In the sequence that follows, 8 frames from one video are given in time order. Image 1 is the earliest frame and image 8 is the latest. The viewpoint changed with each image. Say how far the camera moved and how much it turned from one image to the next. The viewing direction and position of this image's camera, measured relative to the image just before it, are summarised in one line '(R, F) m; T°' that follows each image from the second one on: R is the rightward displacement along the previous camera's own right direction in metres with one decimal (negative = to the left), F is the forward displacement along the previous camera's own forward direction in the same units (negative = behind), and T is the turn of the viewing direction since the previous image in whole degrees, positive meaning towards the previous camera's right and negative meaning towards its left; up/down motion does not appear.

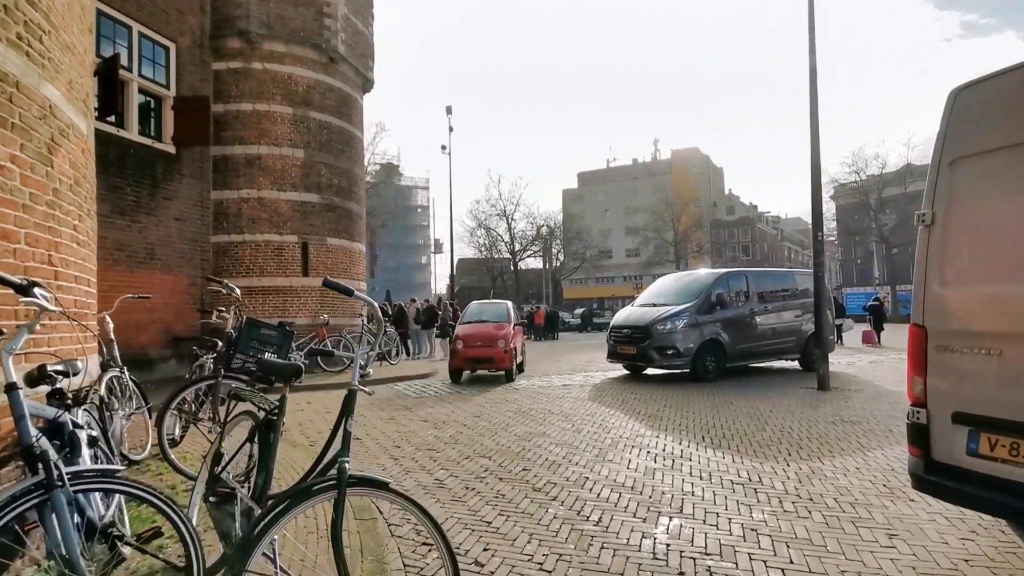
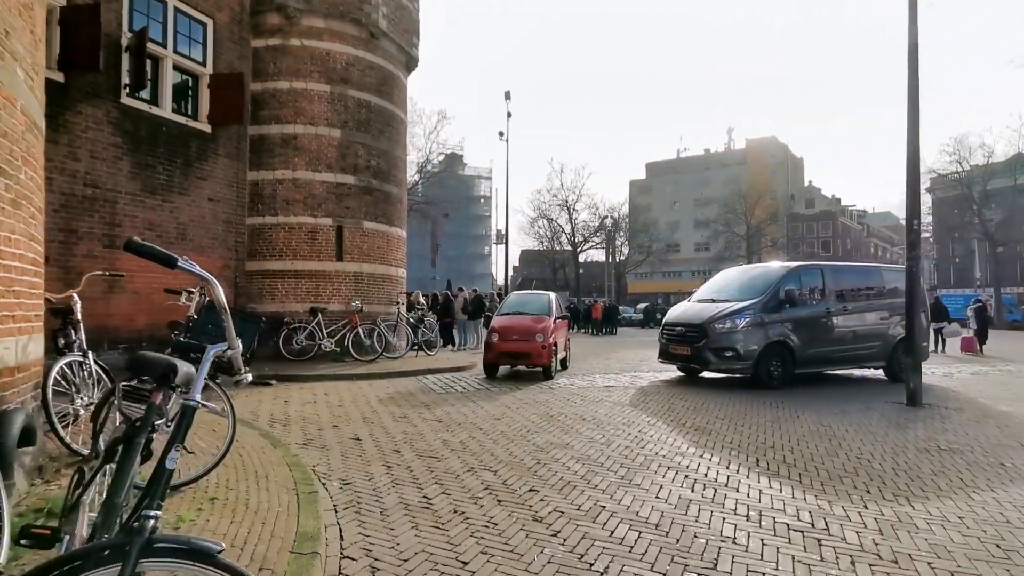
(+0.5, +1.0) m; -7°
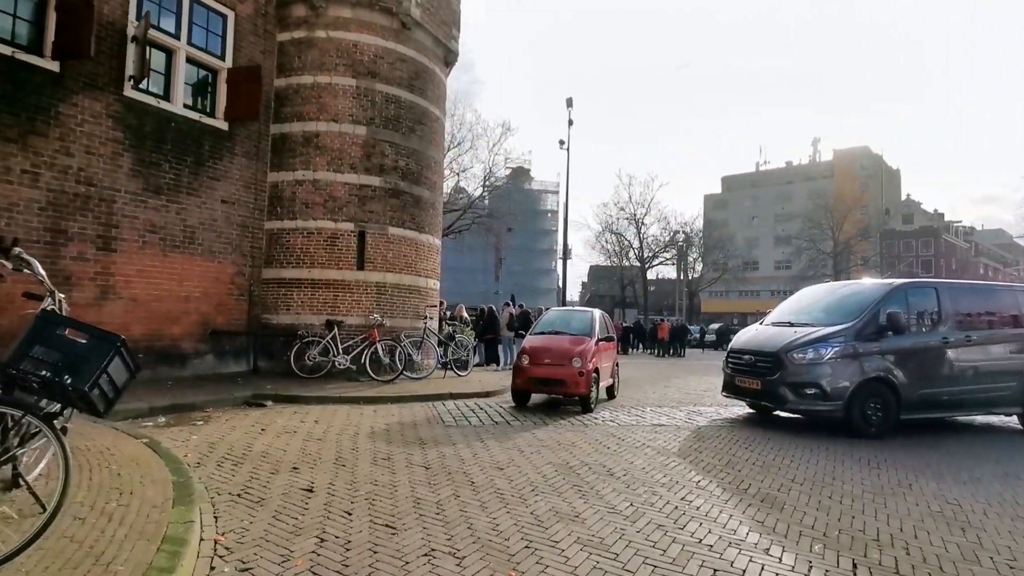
(+0.7, +1.7) m; -7°
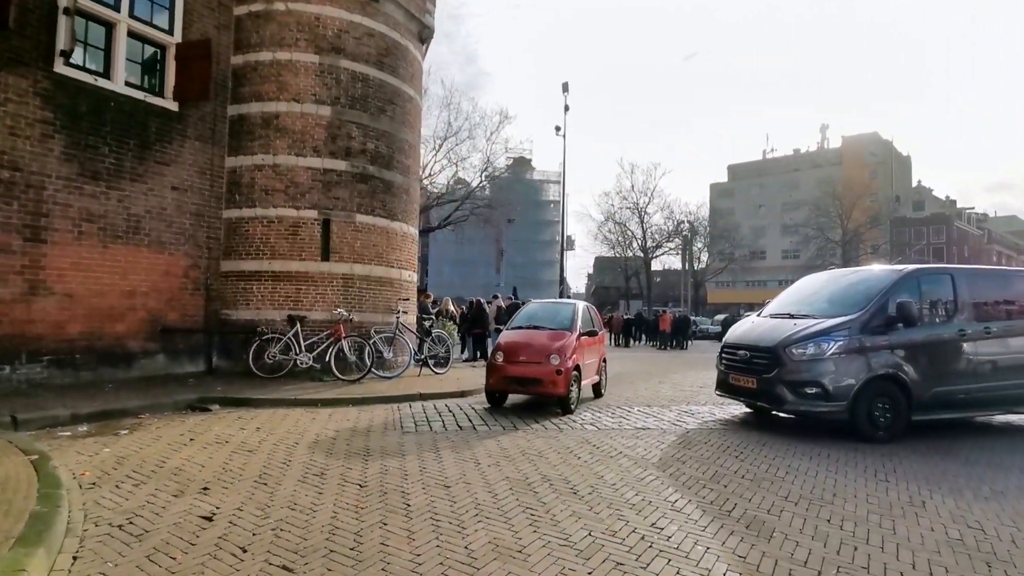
(+0.6, +0.9) m; -1°
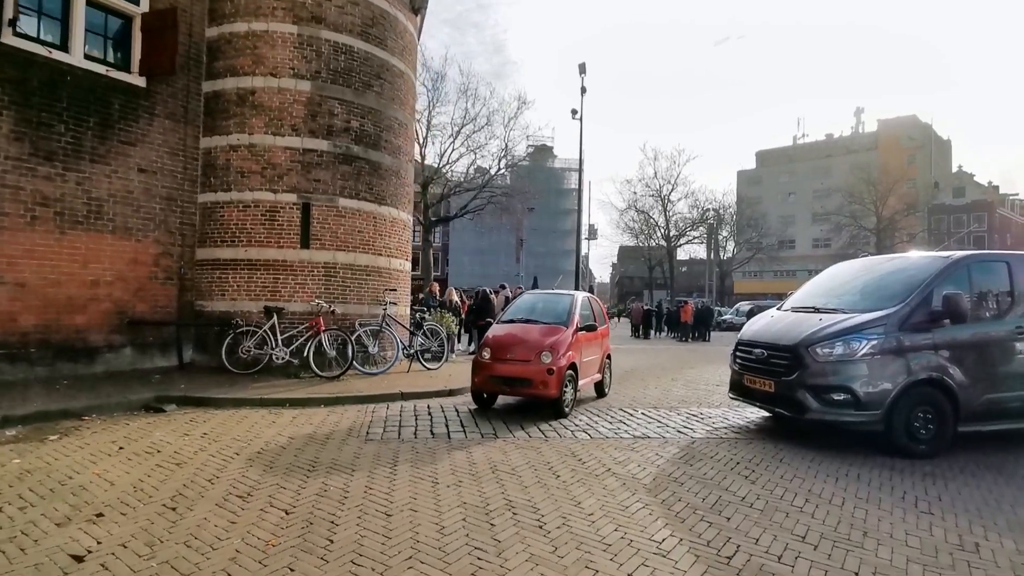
(+0.6, +1.0) m; -3°
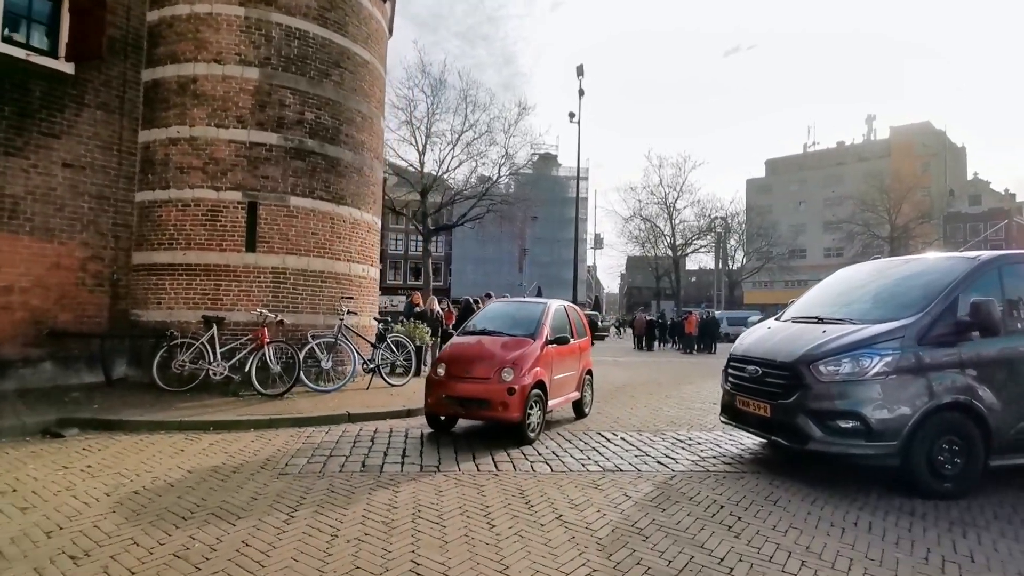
(+0.7, +1.1) m; -1°
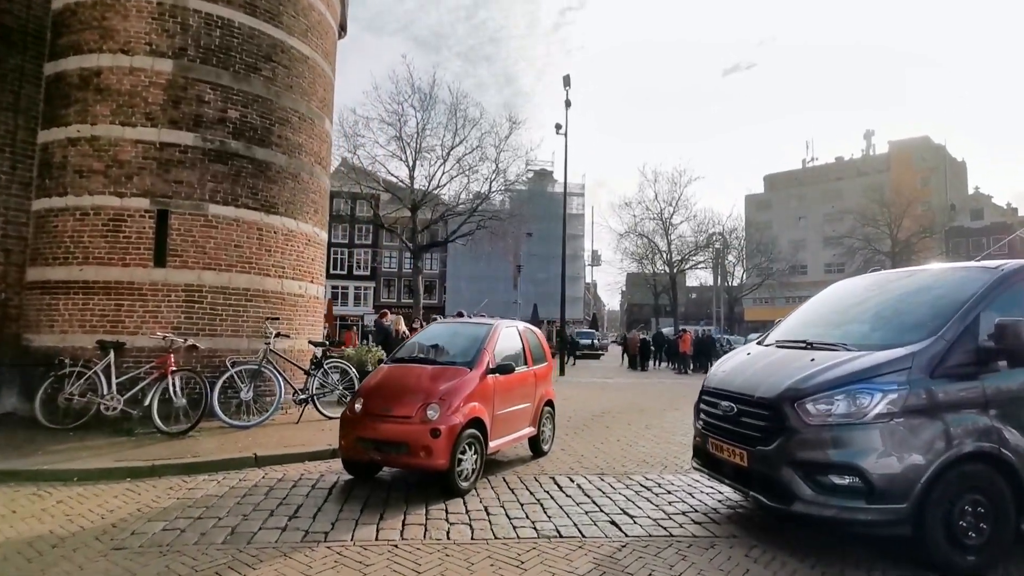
(+0.8, +1.2) m; 0°
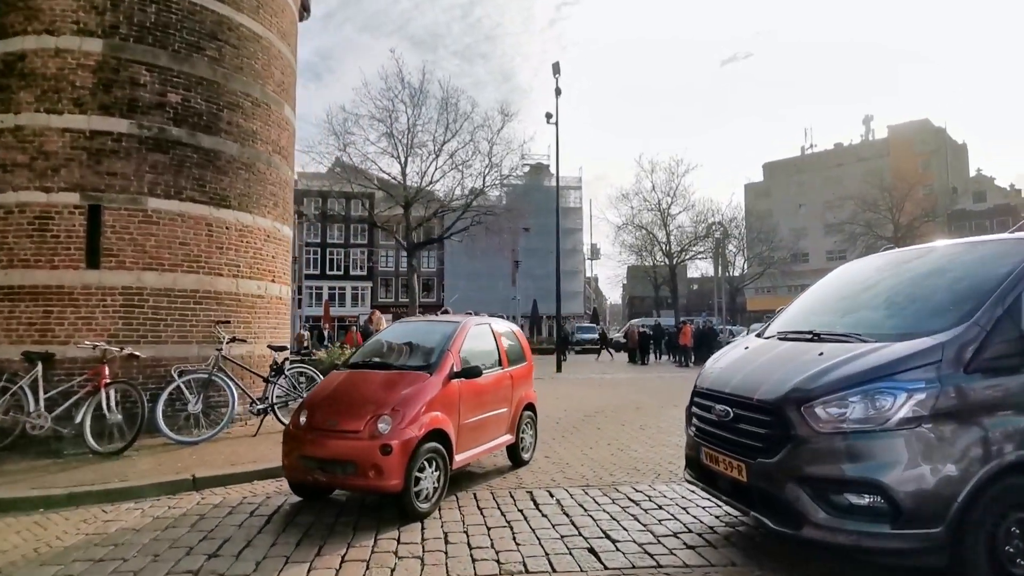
(+0.4, +0.8) m; 0°
